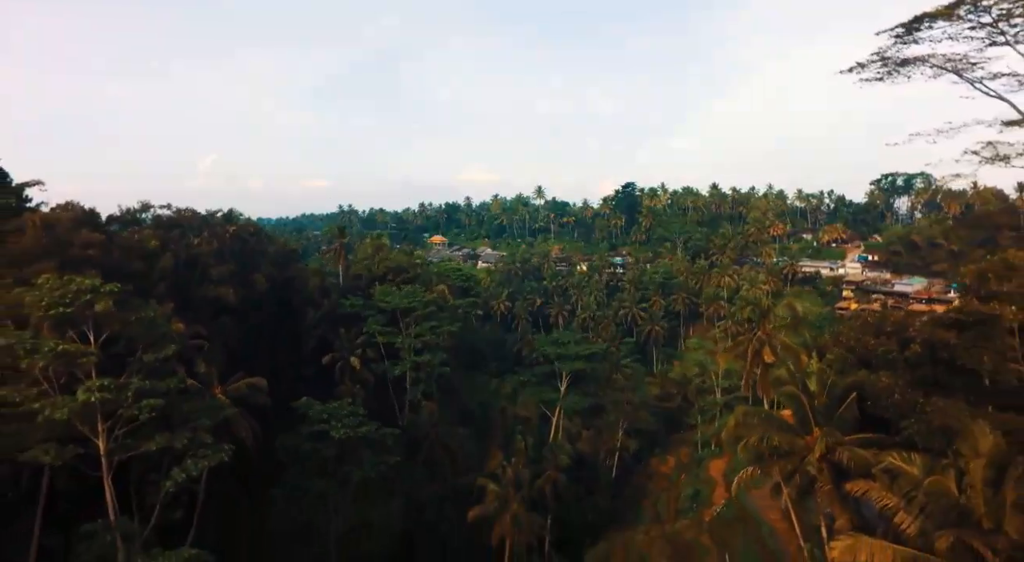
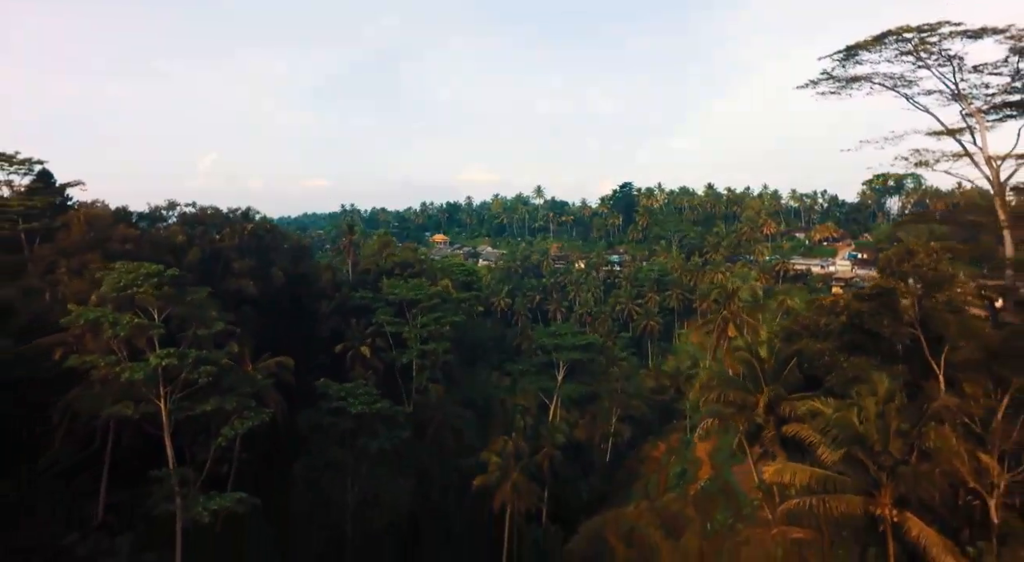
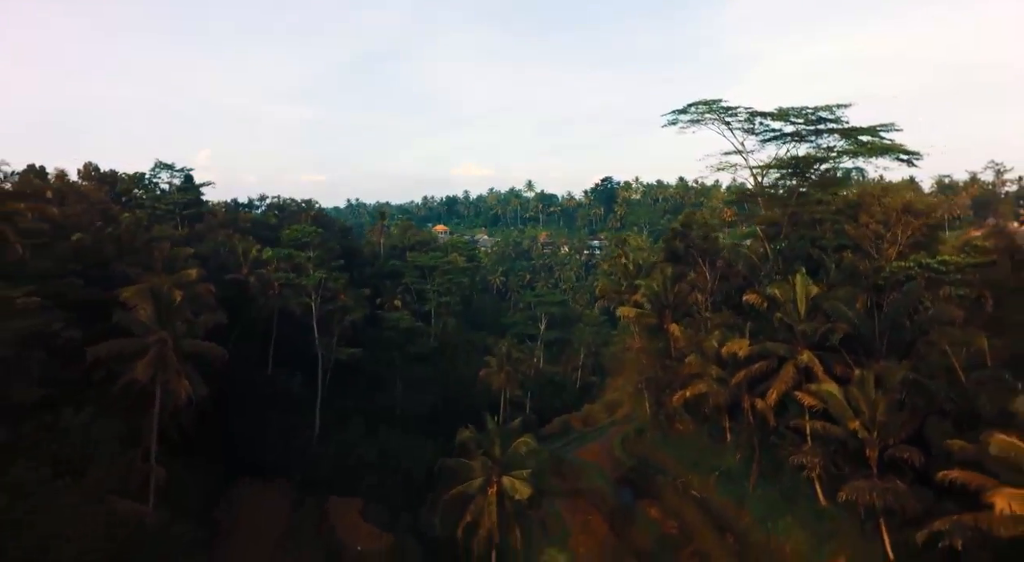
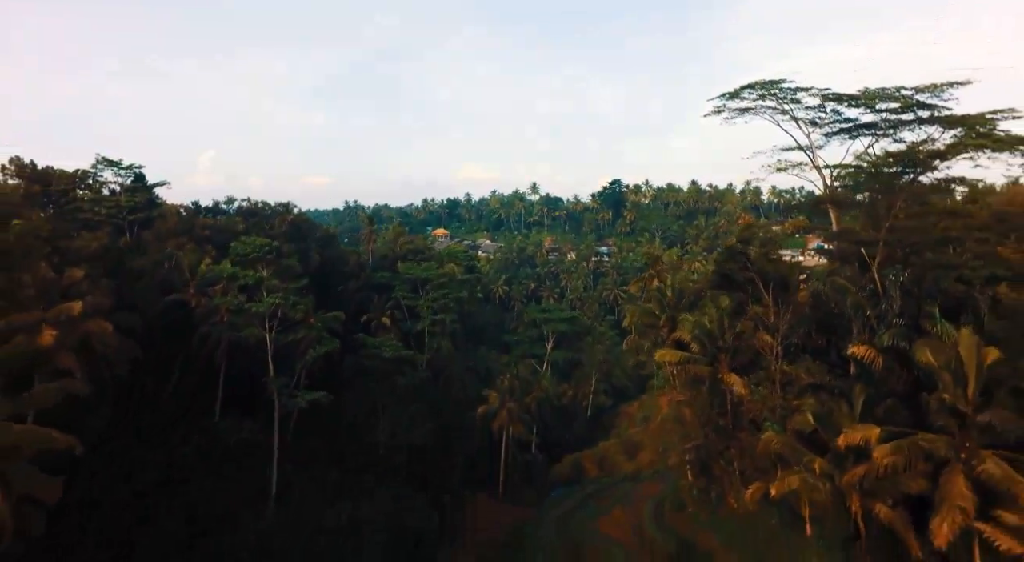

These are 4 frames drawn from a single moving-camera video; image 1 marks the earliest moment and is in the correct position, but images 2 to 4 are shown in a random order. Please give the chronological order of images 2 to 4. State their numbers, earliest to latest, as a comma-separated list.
2, 4, 3
